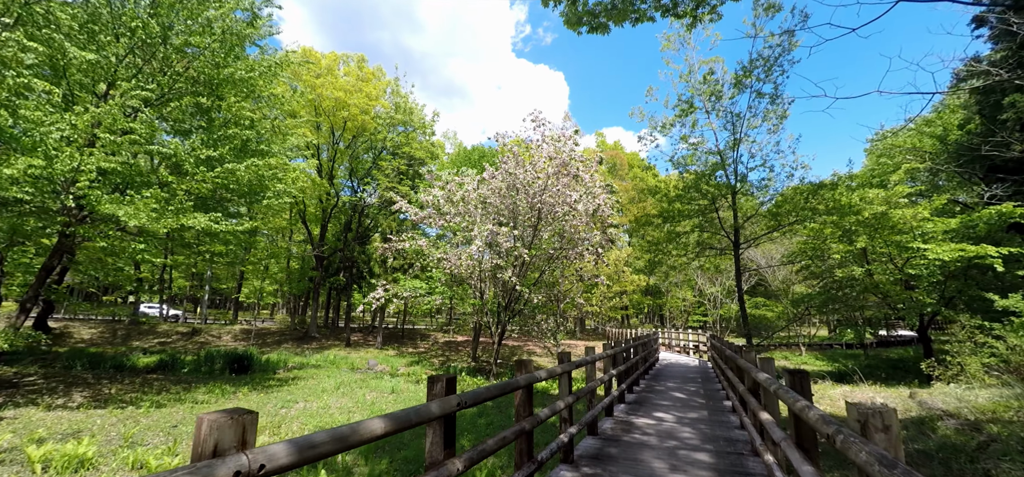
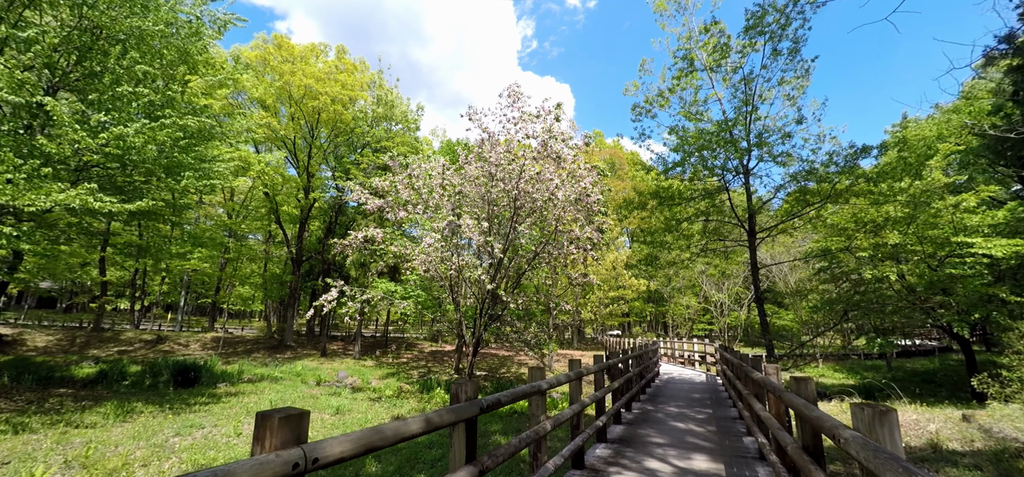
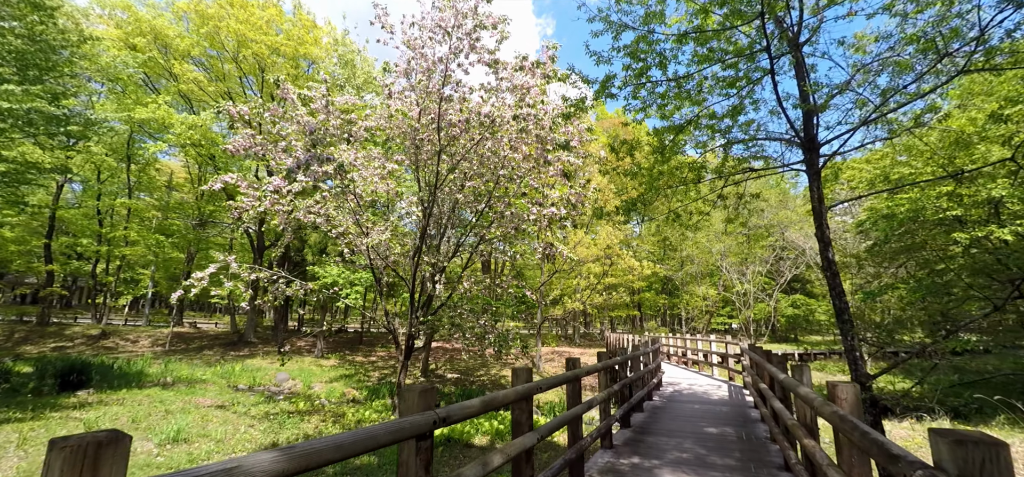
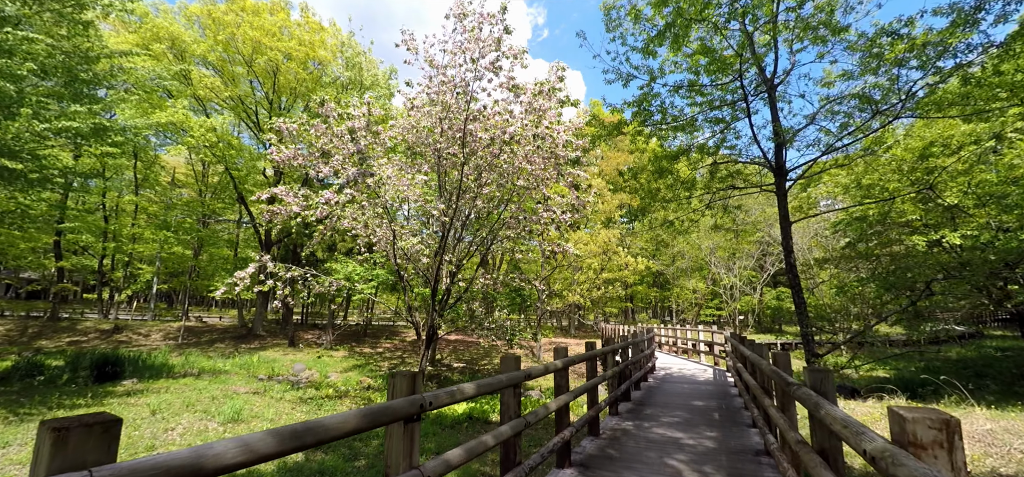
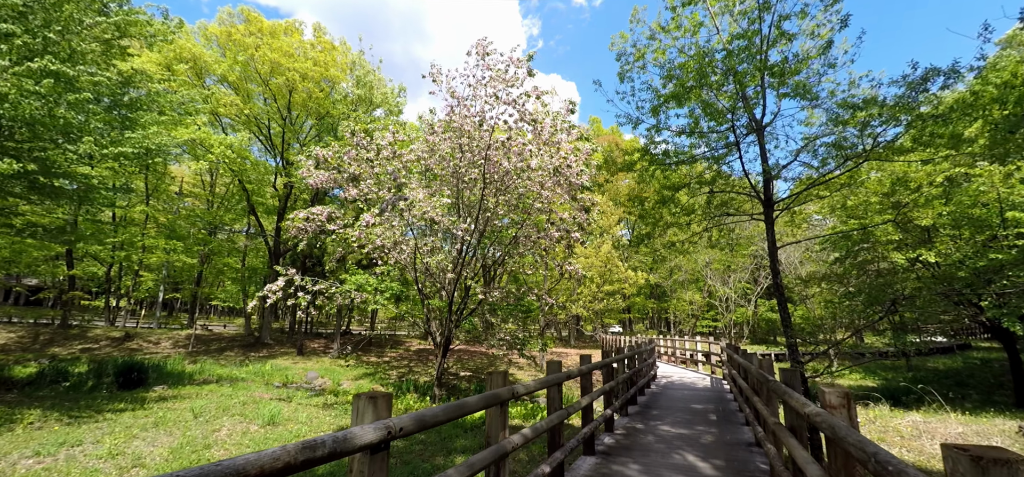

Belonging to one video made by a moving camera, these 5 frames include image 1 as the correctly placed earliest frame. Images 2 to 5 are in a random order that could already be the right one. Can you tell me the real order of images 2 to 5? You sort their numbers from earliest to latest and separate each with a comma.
2, 5, 4, 3
